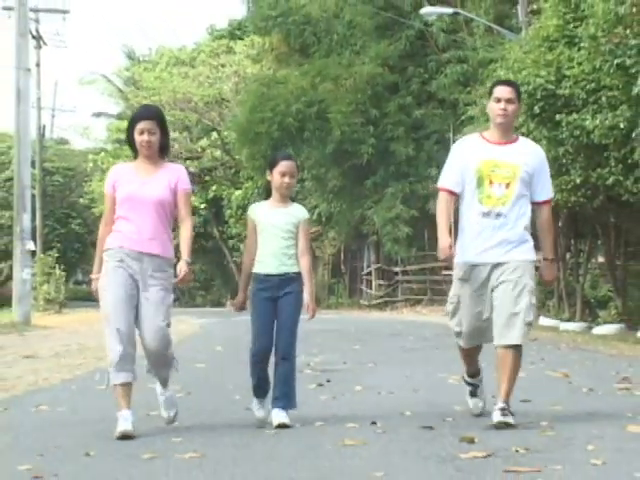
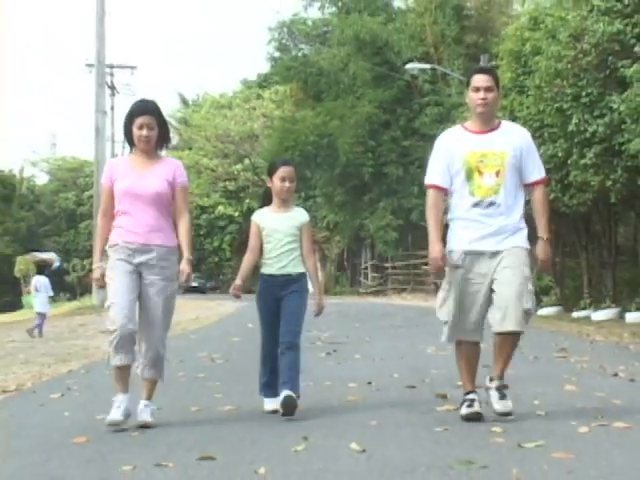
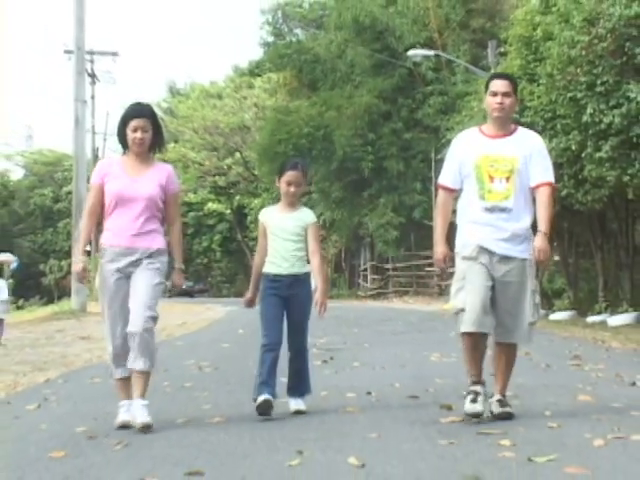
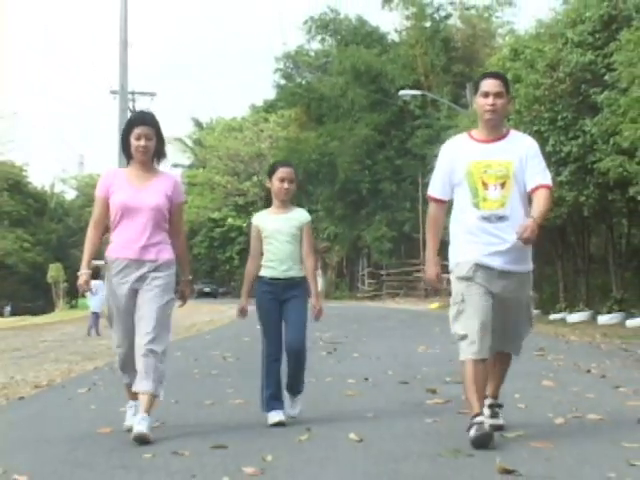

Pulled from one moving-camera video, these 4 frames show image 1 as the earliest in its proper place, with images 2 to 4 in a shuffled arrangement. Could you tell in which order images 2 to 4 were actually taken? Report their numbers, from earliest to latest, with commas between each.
3, 2, 4
